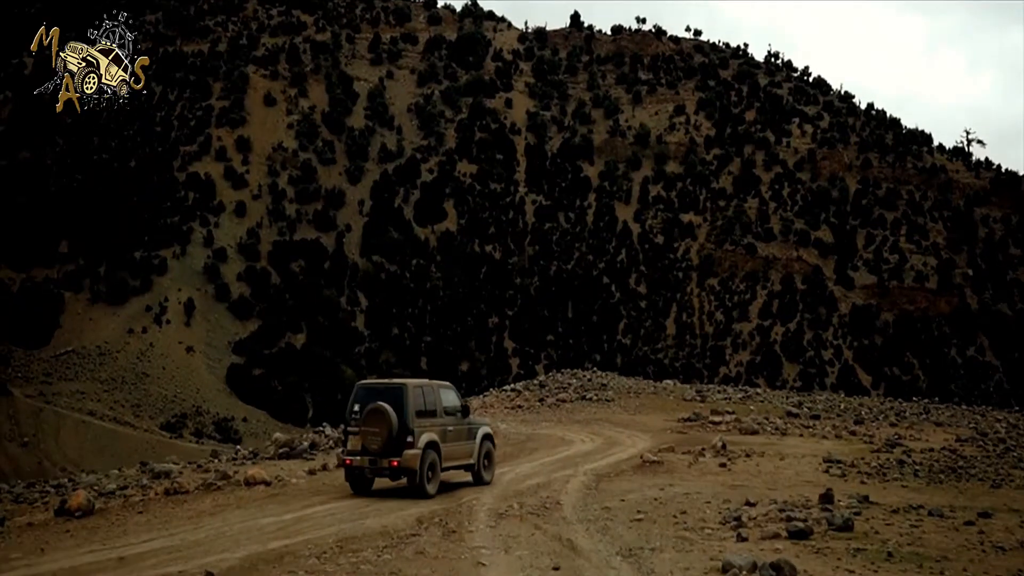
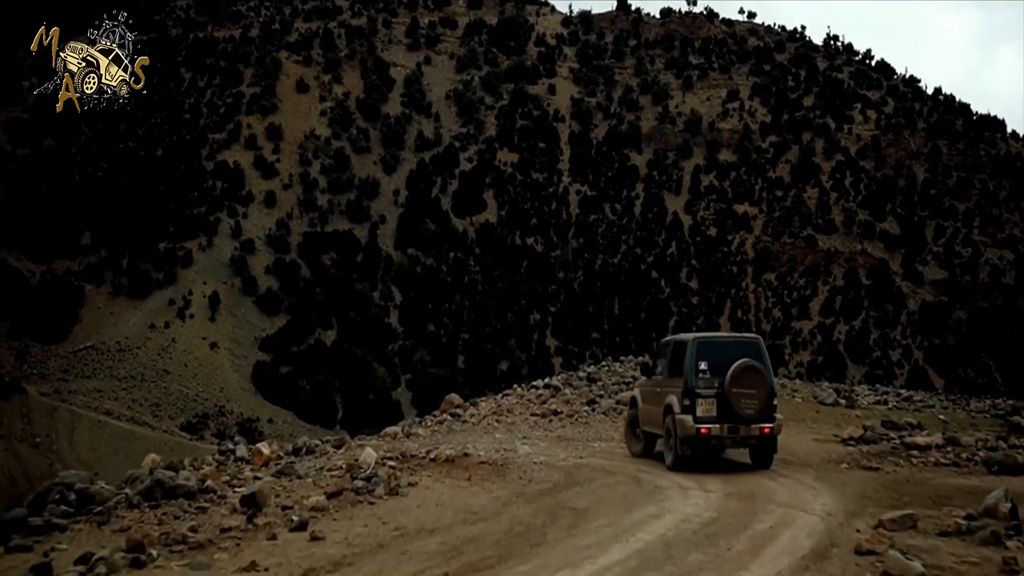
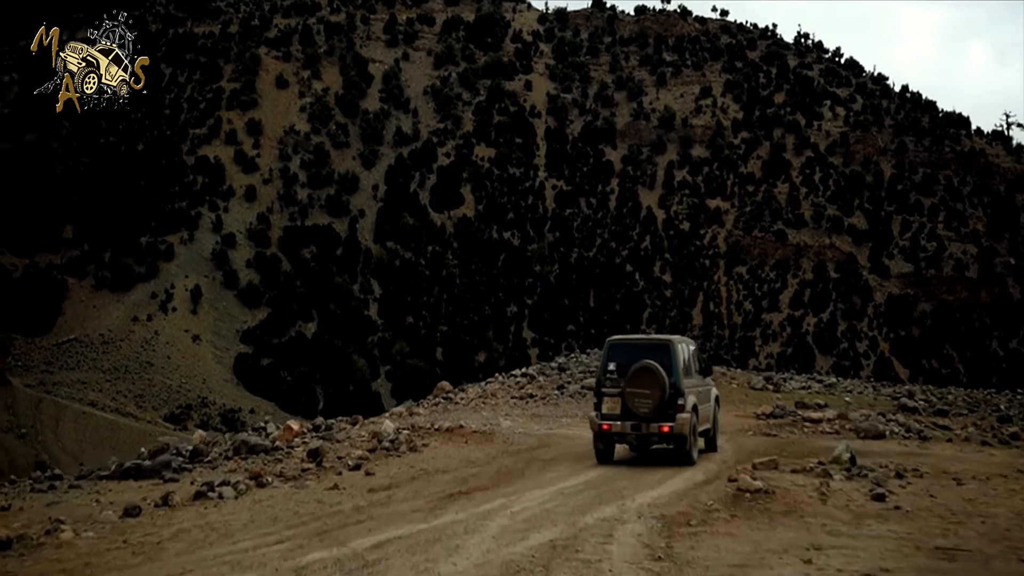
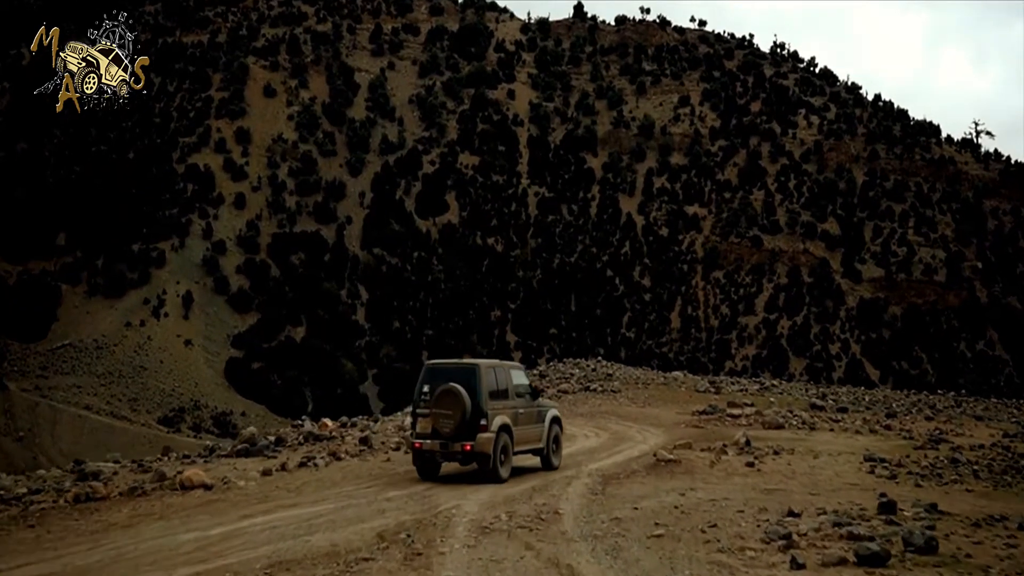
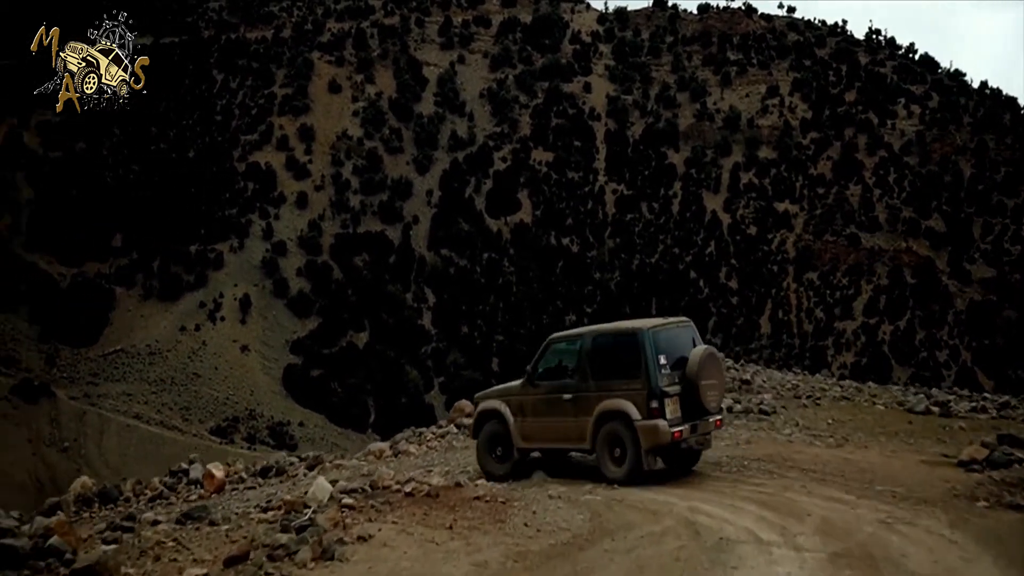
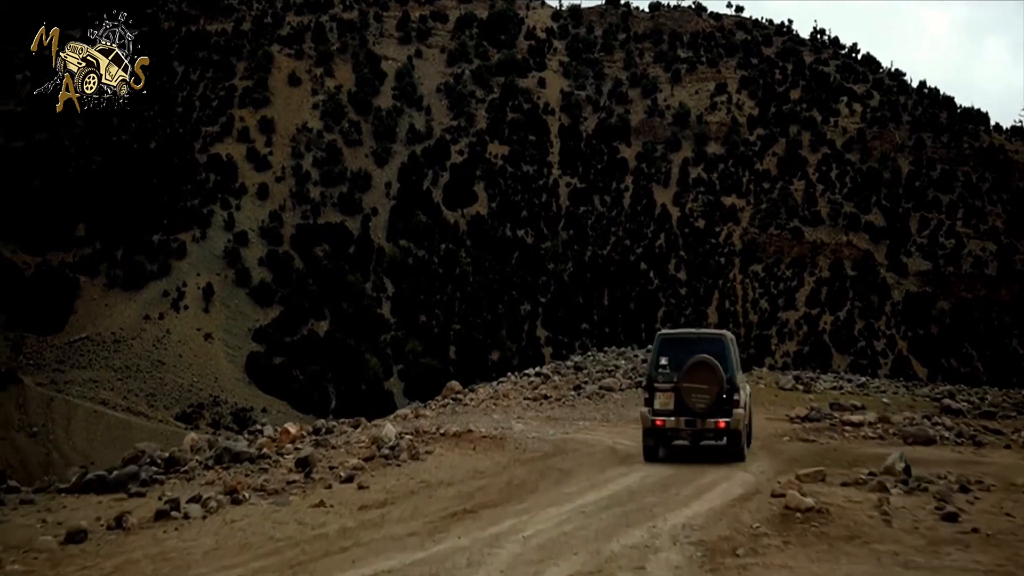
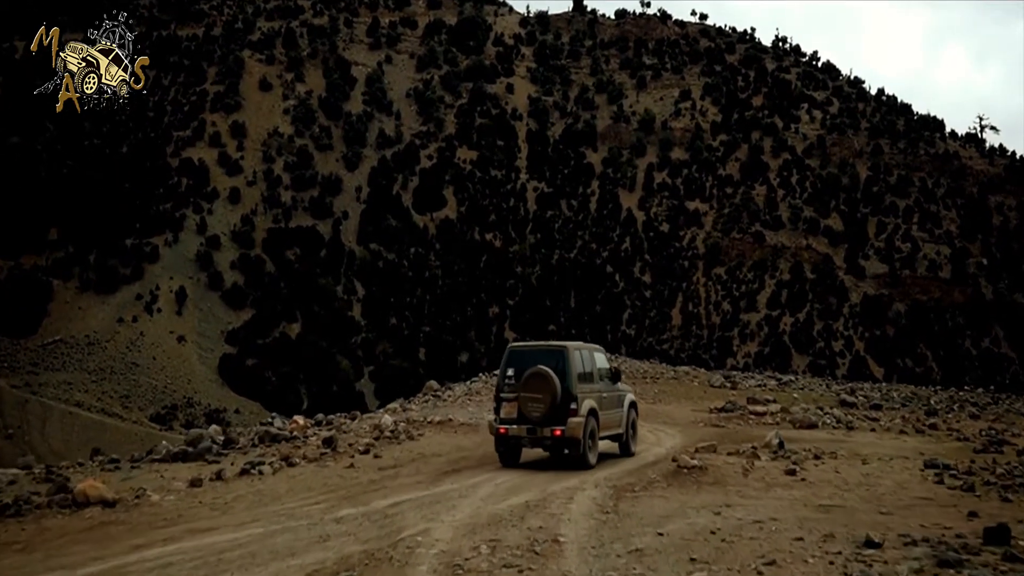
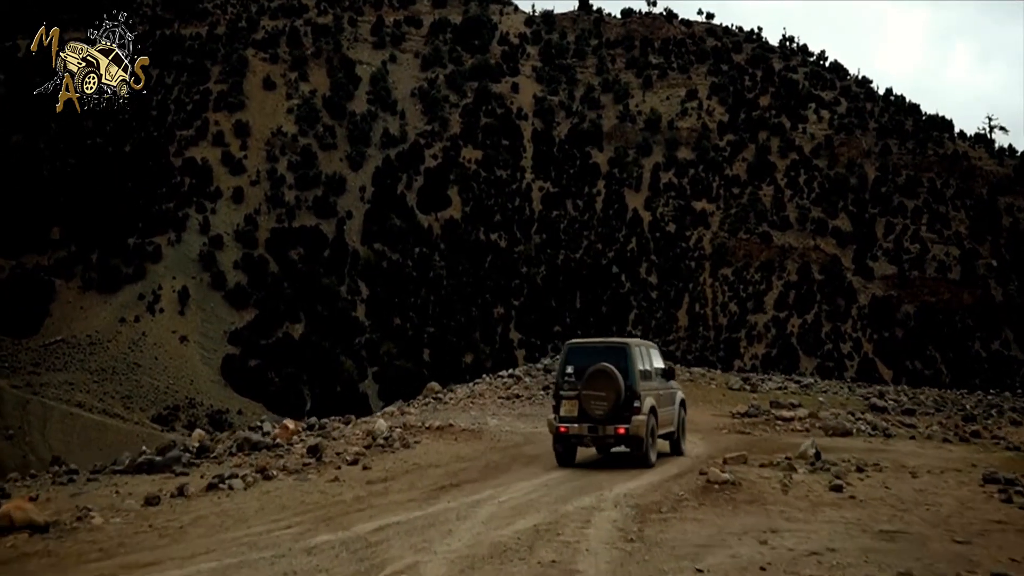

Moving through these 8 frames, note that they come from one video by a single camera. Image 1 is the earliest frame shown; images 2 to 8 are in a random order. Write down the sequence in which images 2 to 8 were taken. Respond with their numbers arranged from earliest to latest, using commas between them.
4, 7, 8, 3, 6, 2, 5
